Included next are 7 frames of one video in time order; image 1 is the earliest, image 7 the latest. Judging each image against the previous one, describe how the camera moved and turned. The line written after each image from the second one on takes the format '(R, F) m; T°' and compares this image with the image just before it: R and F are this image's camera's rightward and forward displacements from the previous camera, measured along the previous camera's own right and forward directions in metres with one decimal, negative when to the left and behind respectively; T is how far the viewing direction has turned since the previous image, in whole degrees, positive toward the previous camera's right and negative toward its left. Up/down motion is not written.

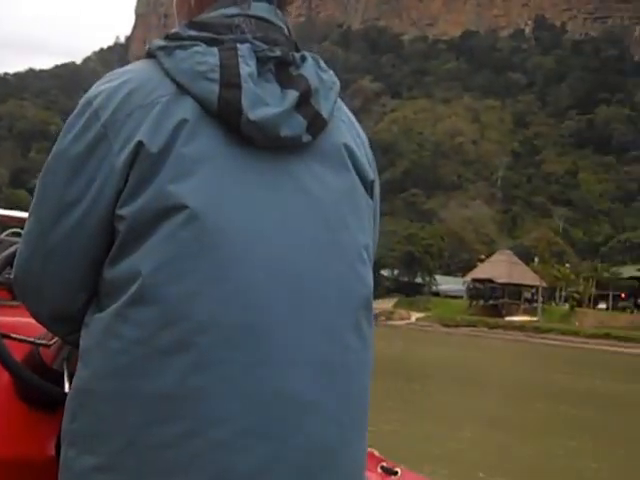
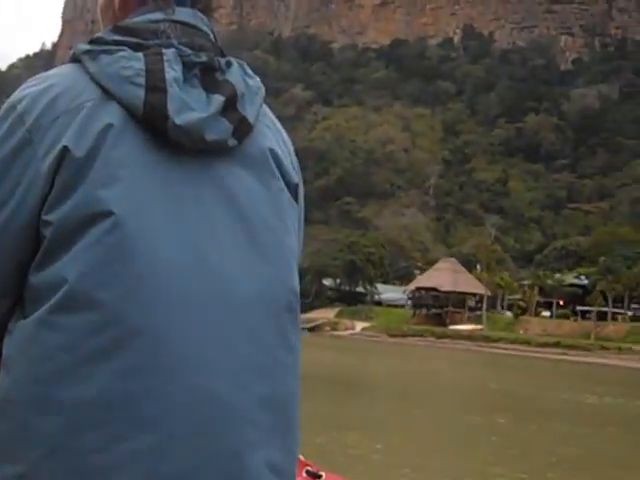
(+0.6, 0.0) m; -3°
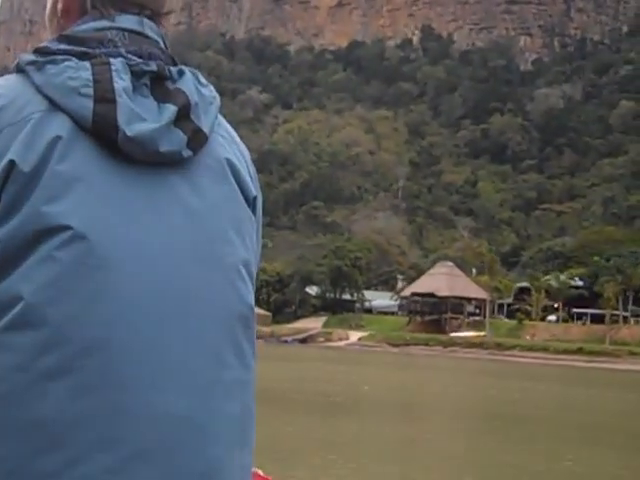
(0.0, +0.1) m; +1°
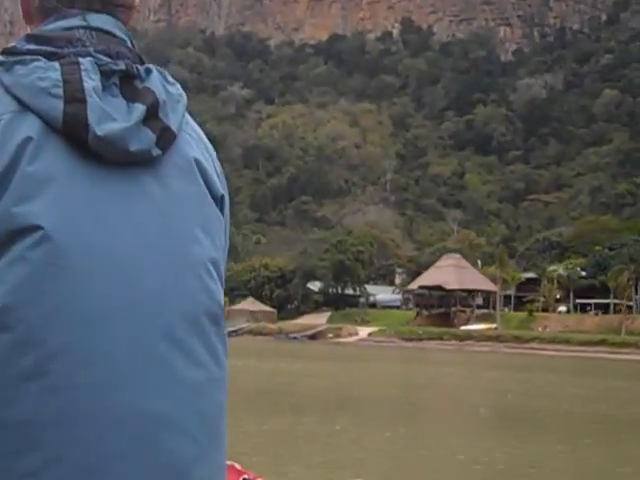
(0.0, 0.0) m; +1°
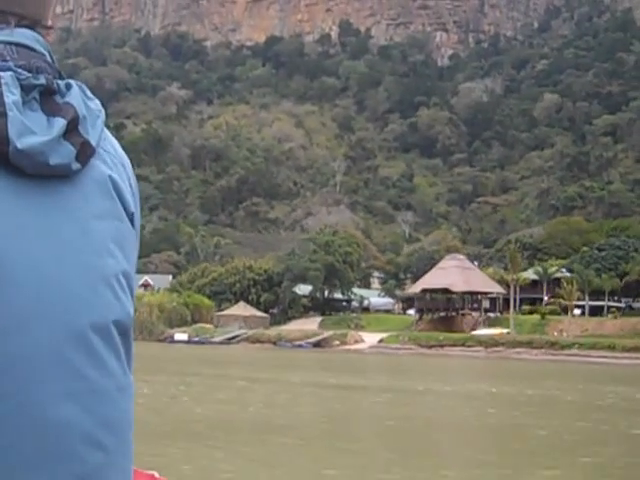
(-2.0, +0.5) m; +4°
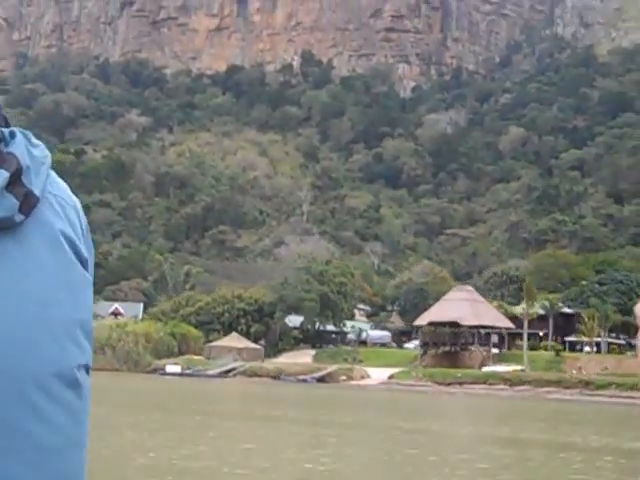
(-3.7, +0.3) m; +4°
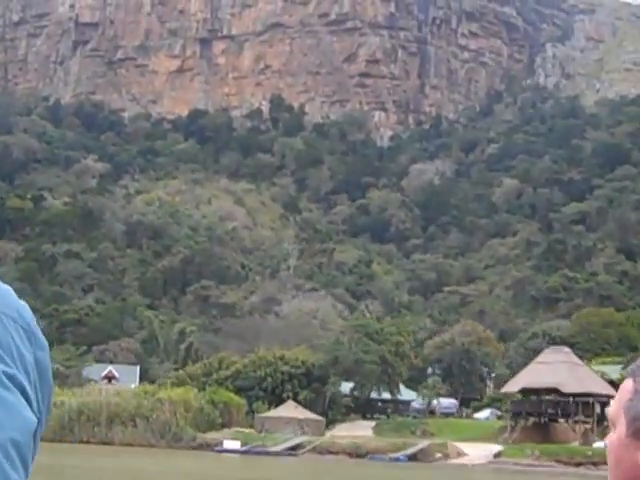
(-9.9, +6.2) m; +7°
